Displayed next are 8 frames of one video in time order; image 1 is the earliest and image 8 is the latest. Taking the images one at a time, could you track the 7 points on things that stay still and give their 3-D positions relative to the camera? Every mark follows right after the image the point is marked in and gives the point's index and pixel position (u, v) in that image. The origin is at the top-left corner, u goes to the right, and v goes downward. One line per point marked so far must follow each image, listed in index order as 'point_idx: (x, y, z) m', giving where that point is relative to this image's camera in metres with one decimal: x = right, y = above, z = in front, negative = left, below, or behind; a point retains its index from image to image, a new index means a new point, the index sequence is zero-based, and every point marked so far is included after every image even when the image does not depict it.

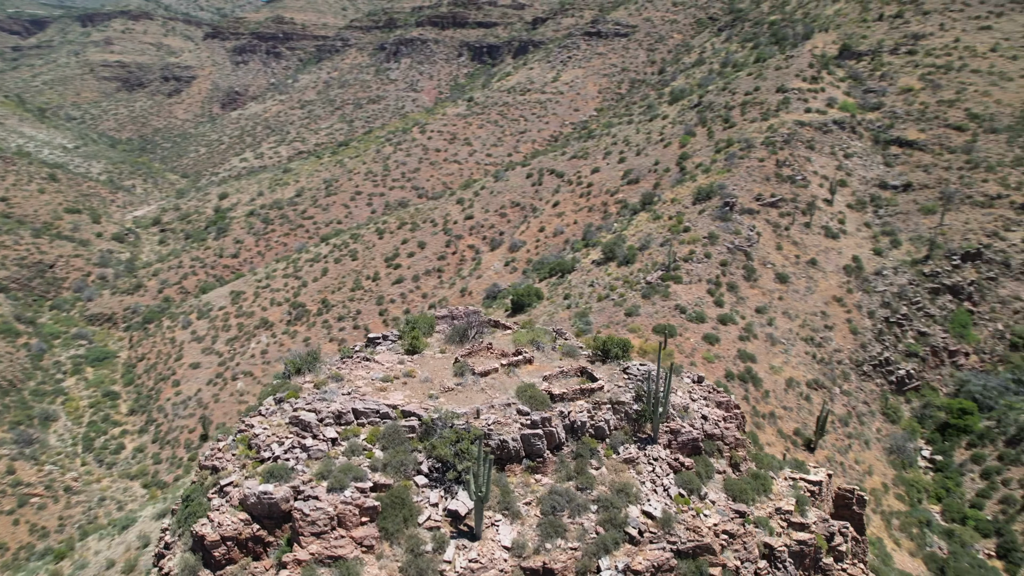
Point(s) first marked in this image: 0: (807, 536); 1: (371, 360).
0: (+5.5, -4.6, +13.0) m
1: (-2.7, -1.4, +13.7) m
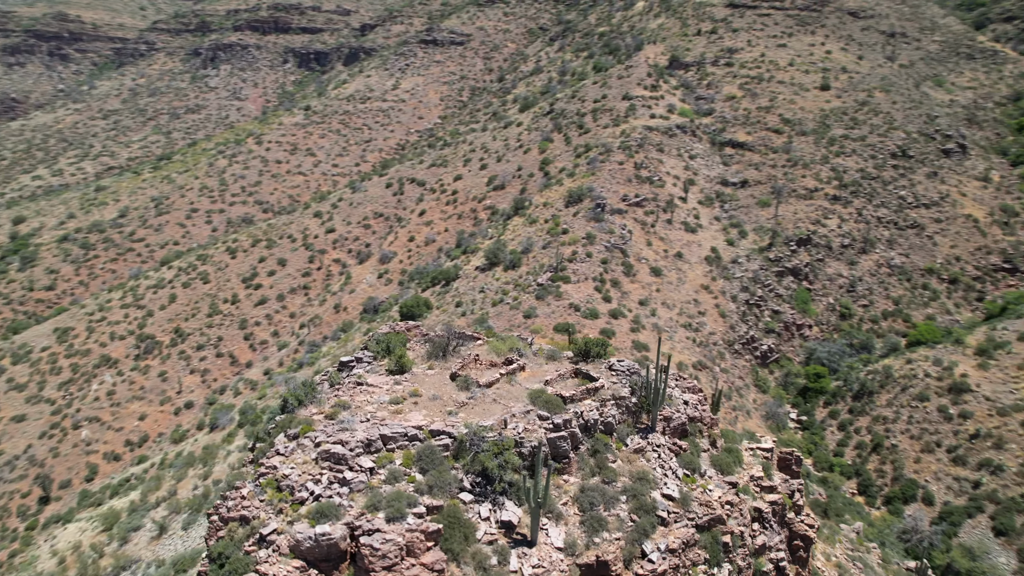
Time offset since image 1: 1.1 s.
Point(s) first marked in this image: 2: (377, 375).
0: (+5.6, -4.4, +14.7) m
1: (-2.8, -1.8, +13.3) m
2: (-2.6, -1.8, +13.9) m
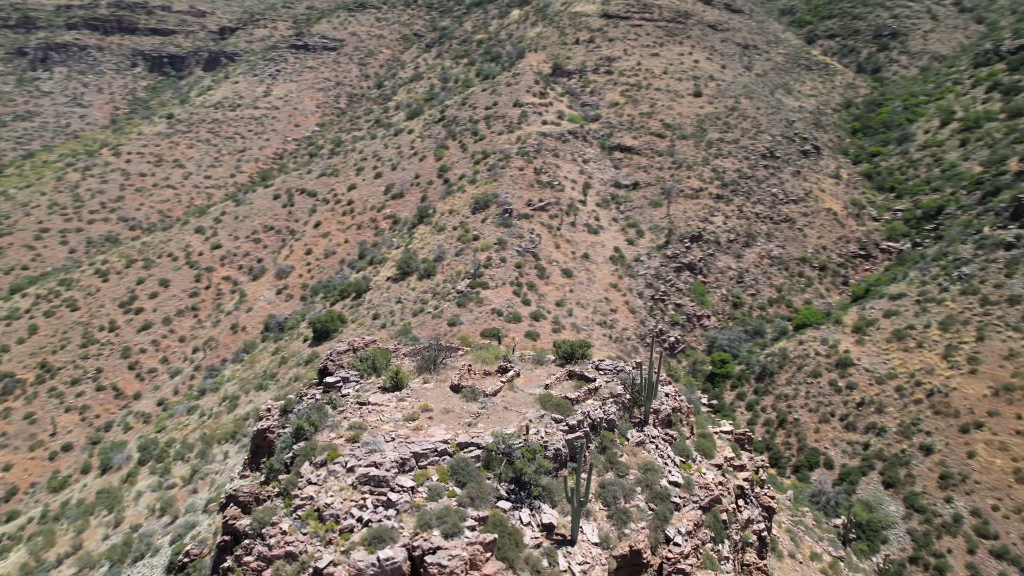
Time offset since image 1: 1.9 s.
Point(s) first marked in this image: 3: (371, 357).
0: (+5.5, -4.3, +16.0) m
1: (-2.6, -2.2, +13.1) m
2: (-2.6, -2.1, +13.6) m
3: (-3.0, -1.5, +15.3) m
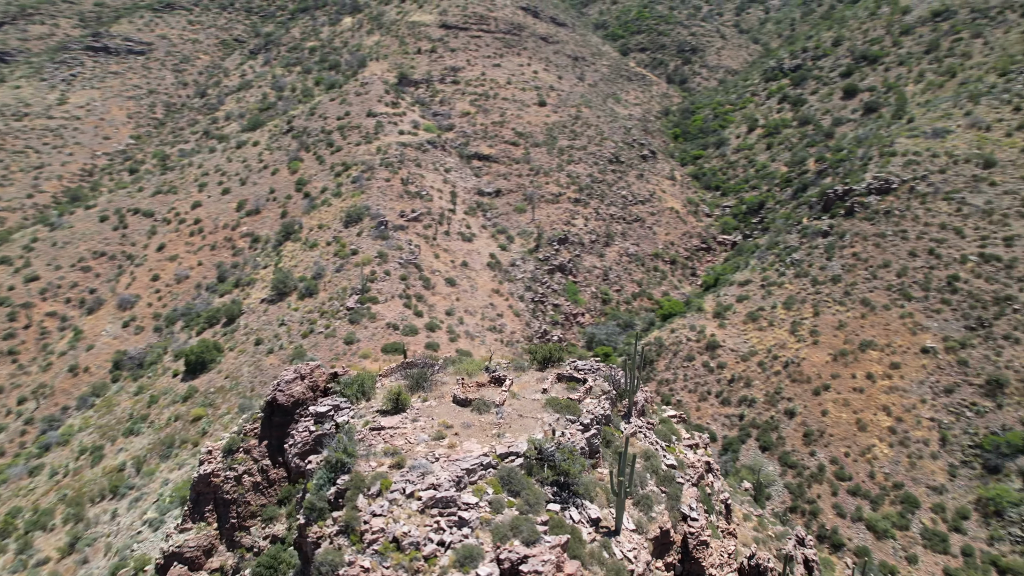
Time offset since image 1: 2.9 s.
0: (+4.9, -4.1, +17.7) m
1: (-2.3, -2.5, +12.7) m
2: (-2.4, -2.5, +13.2) m
3: (-3.3, -2.0, +14.7) m
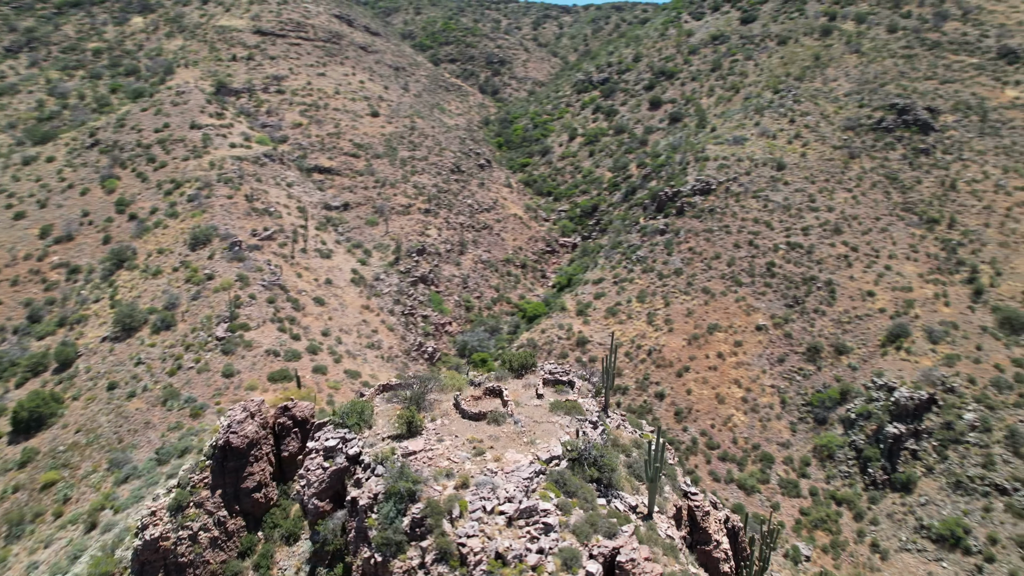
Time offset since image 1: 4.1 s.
0: (+3.8, -4.1, +19.4) m
1: (-1.7, -2.9, +12.4) m
2: (-2.0, -2.8, +12.9) m
3: (-3.3, -2.4, +14.1) m
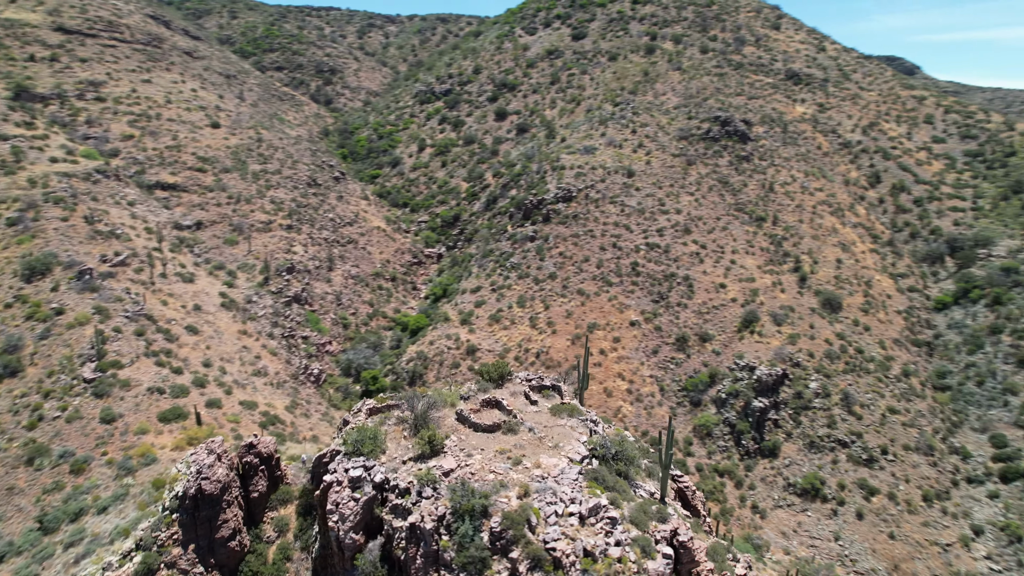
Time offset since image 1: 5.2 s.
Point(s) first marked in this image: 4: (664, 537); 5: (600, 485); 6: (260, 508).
0: (+2.5, -4.2, +20.5) m
1: (-1.0, -3.2, +12.3) m
2: (-1.4, -3.2, +12.7) m
3: (-3.0, -2.9, +13.5) m
4: (+2.5, -4.1, +11.2) m
5: (+1.5, -3.5, +12.2) m
6: (-5.9, -5.1, +16.2) m
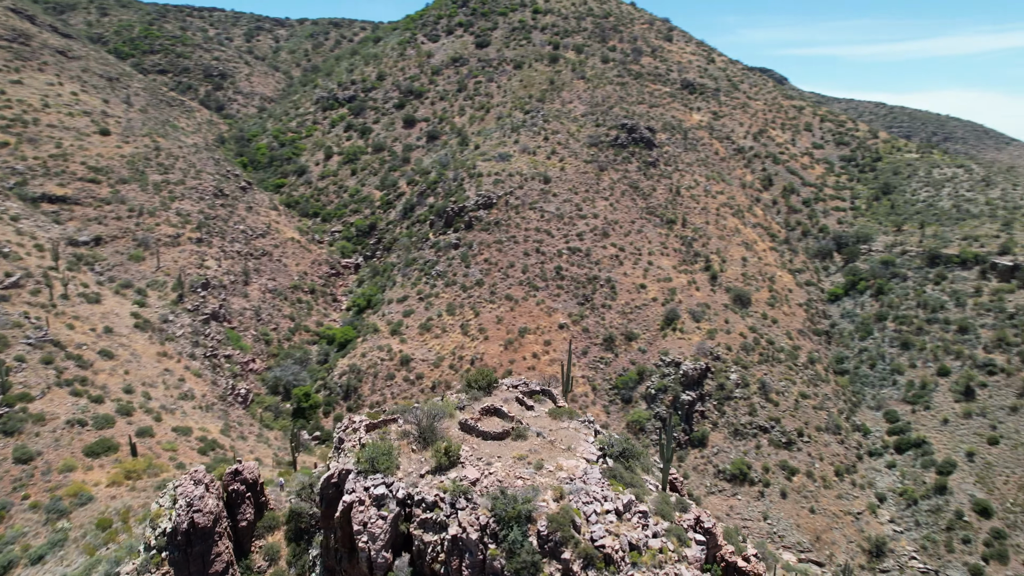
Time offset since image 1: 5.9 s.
0: (+1.6, -4.3, +20.9) m
1: (-0.6, -3.4, +12.3) m
2: (-1.0, -3.3, +12.6) m
3: (-2.7, -3.1, +13.2) m
4: (+3.1, -4.1, +11.8) m
5: (+2.0, -3.6, +12.6) m
6: (-5.9, -5.5, +15.4) m
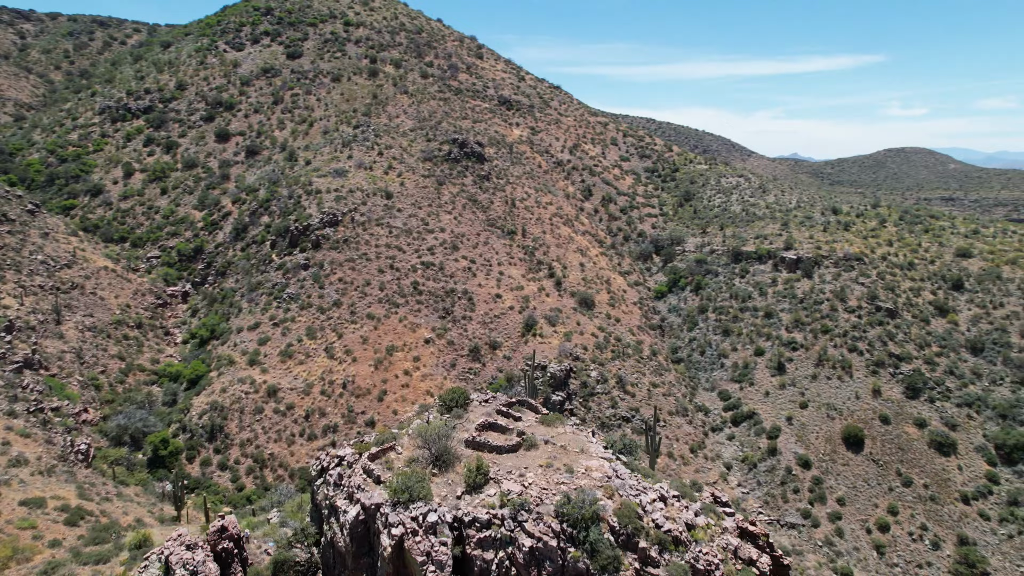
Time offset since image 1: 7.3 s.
0: (-0.3, -4.7, +21.4) m
1: (+0.2, -3.6, +12.6) m
2: (-0.3, -3.7, +12.7) m
3: (-2.1, -3.5, +12.7) m
4: (+3.9, -4.1, +13.2) m
5: (+2.5, -3.7, +13.6) m
6: (-5.6, -6.2, +13.8) m
